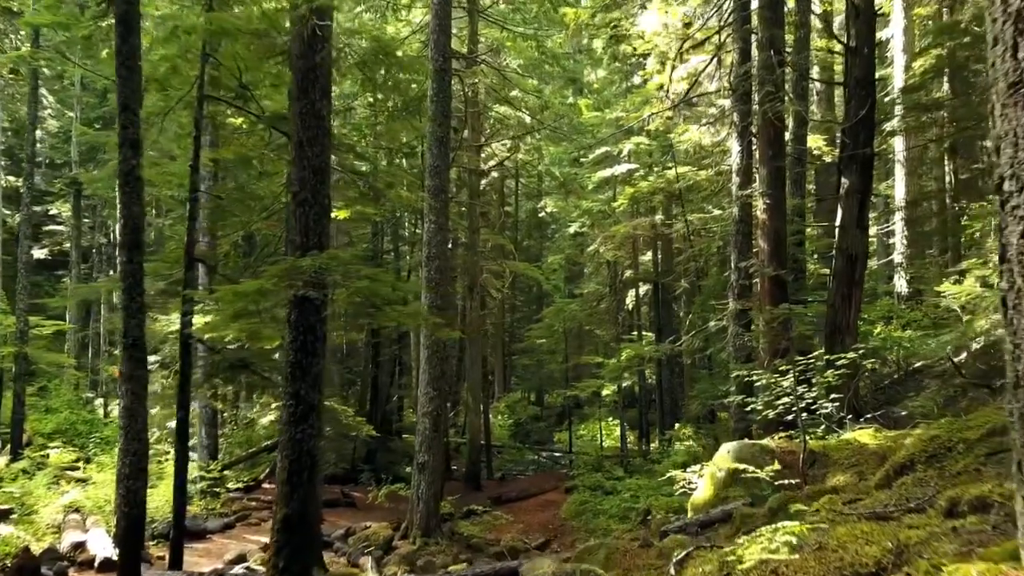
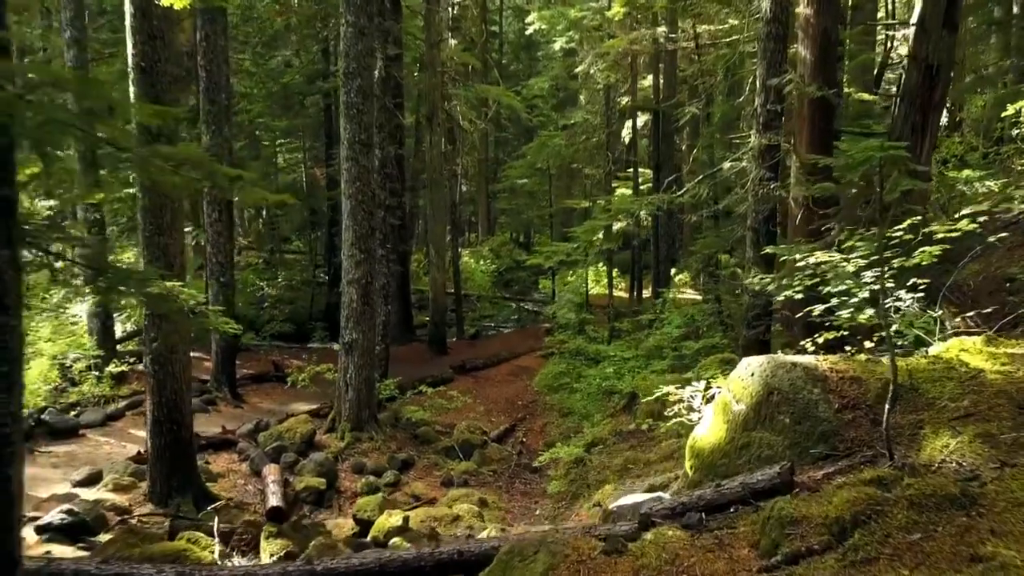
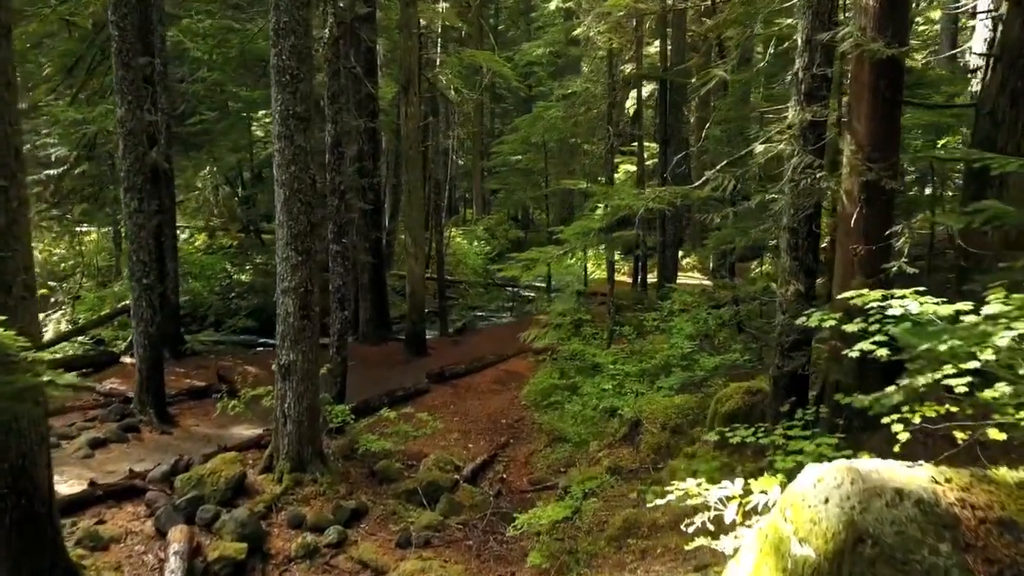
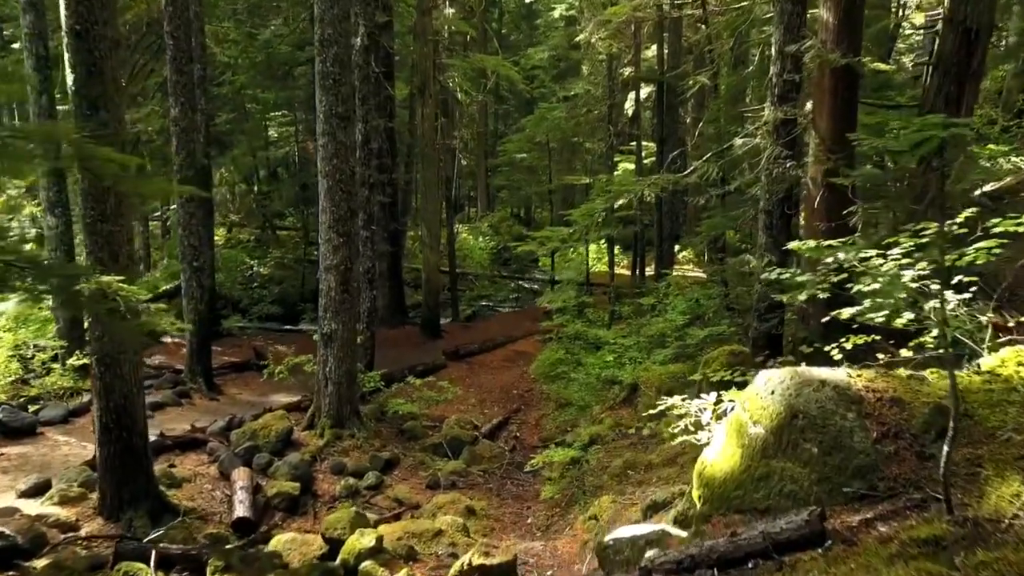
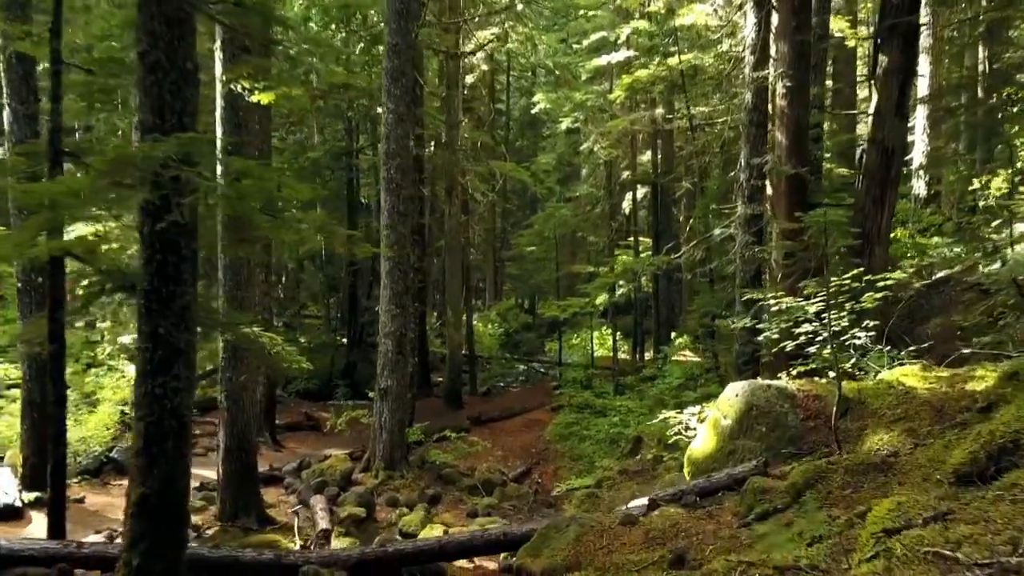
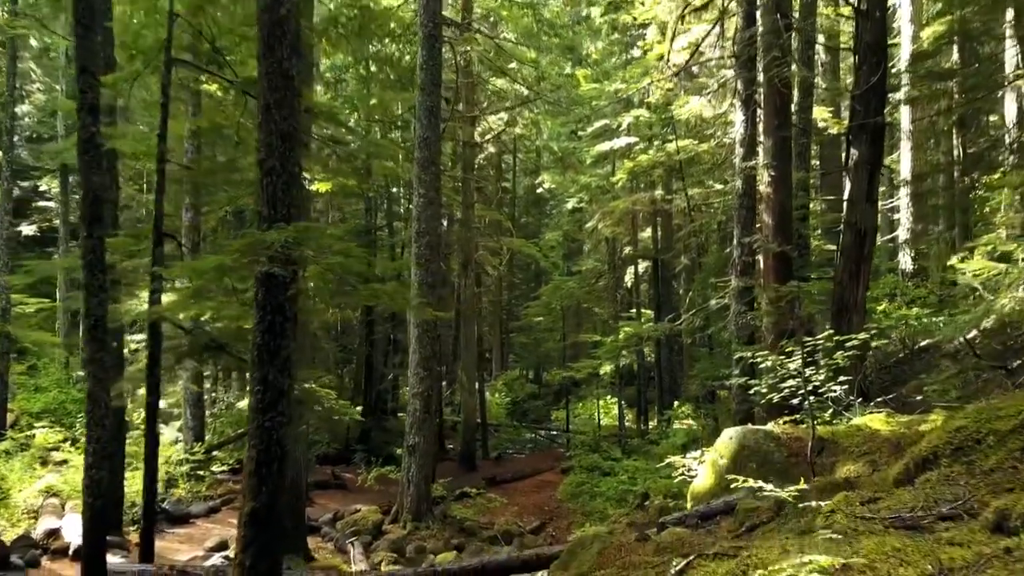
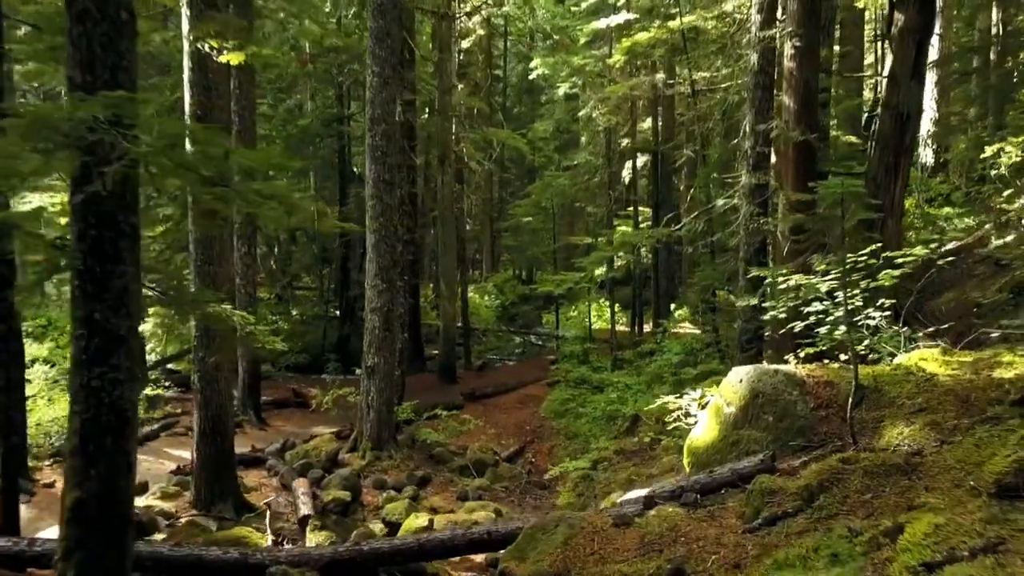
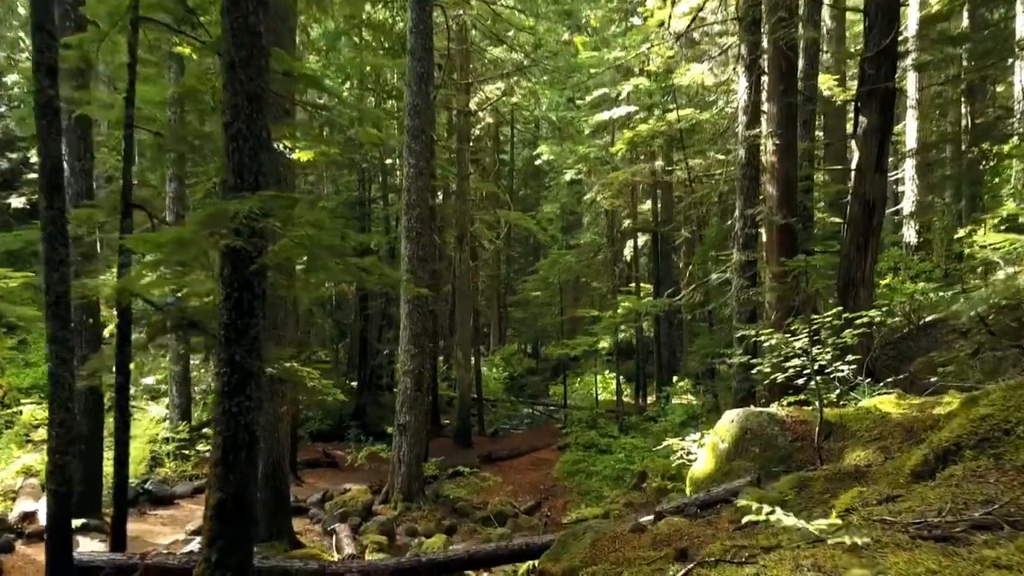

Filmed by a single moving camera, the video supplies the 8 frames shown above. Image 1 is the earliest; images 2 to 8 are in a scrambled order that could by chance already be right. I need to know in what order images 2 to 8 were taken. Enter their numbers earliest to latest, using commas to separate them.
6, 8, 5, 7, 2, 4, 3
